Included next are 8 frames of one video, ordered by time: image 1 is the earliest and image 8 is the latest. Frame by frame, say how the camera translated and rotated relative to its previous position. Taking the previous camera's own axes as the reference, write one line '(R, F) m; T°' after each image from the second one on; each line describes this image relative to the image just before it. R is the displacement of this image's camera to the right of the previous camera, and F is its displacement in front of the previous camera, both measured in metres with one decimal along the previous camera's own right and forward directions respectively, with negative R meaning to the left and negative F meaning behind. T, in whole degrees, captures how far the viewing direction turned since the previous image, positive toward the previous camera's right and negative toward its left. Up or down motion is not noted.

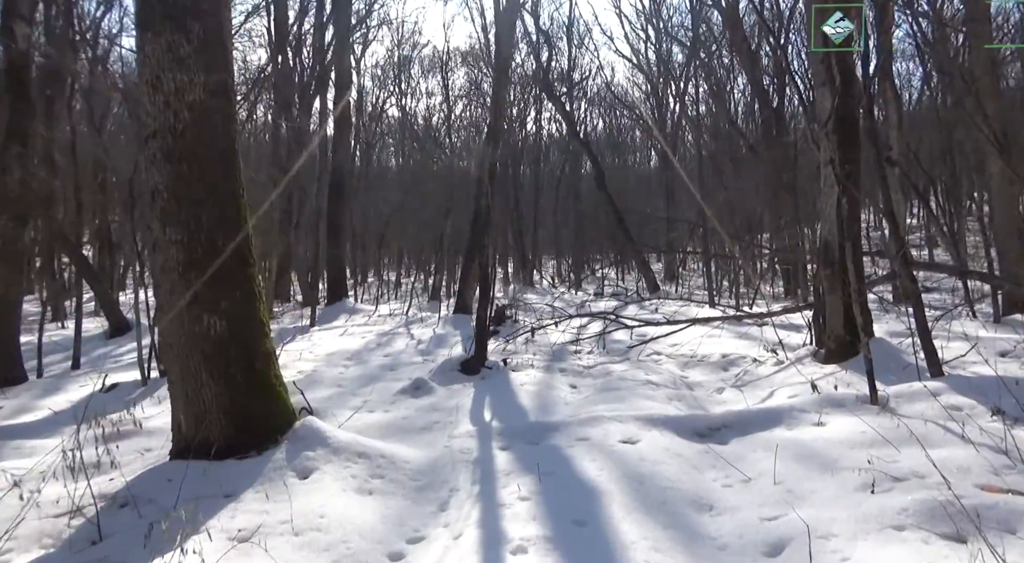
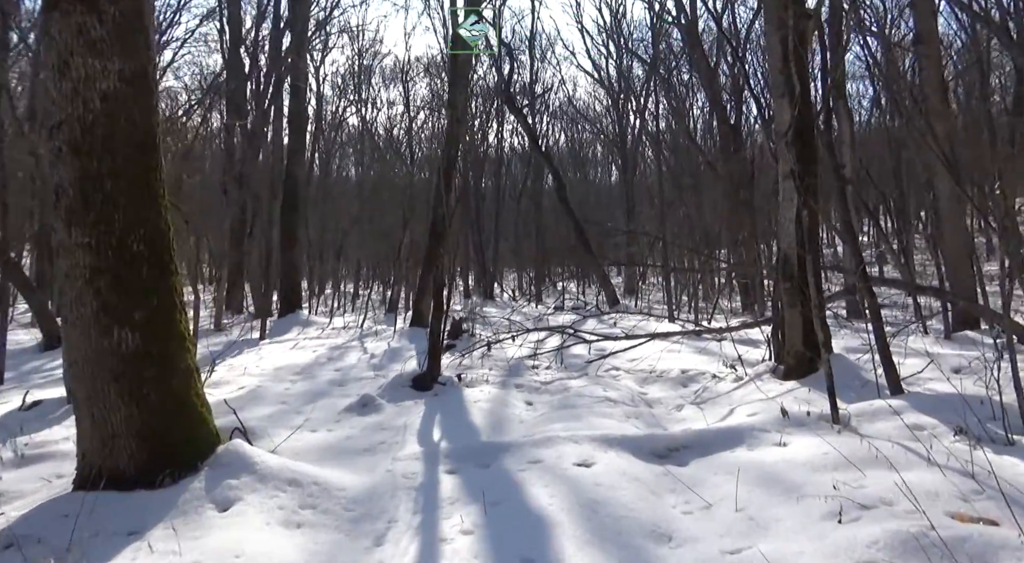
(+0.1, +0.2) m; +3°
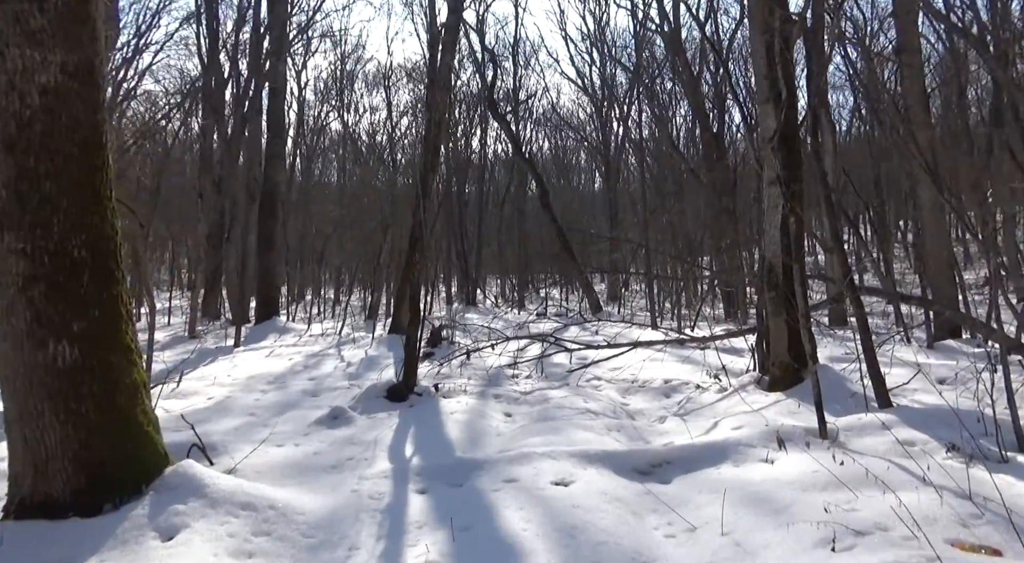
(0.0, +0.2) m; +1°
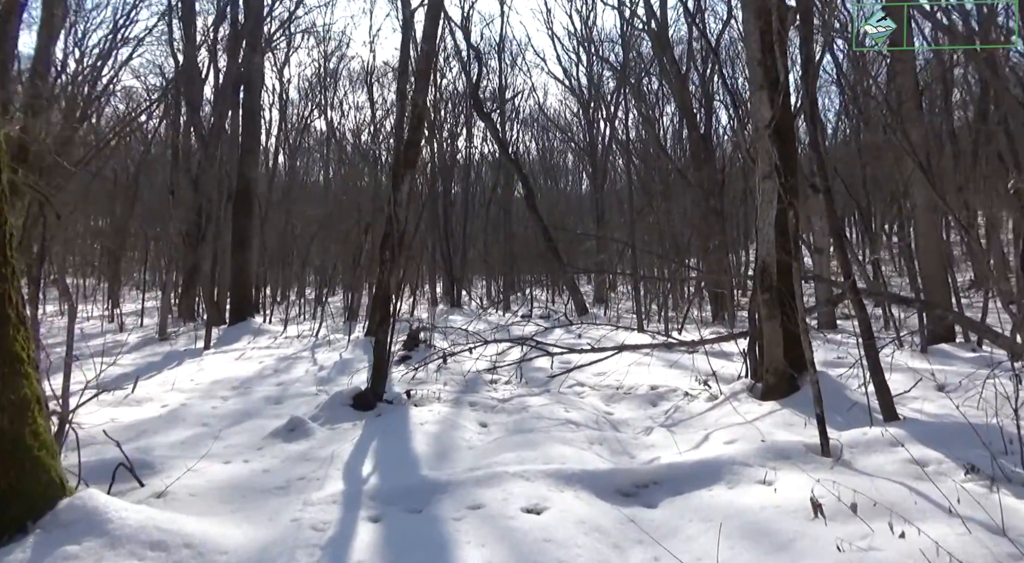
(+0.1, +0.4) m; +1°
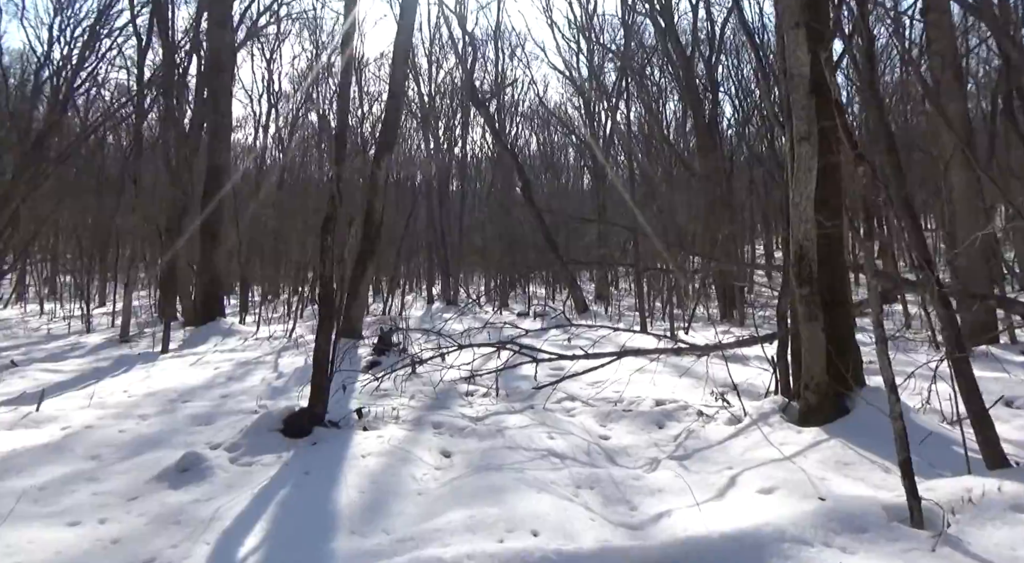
(+0.2, +1.0) m; 0°
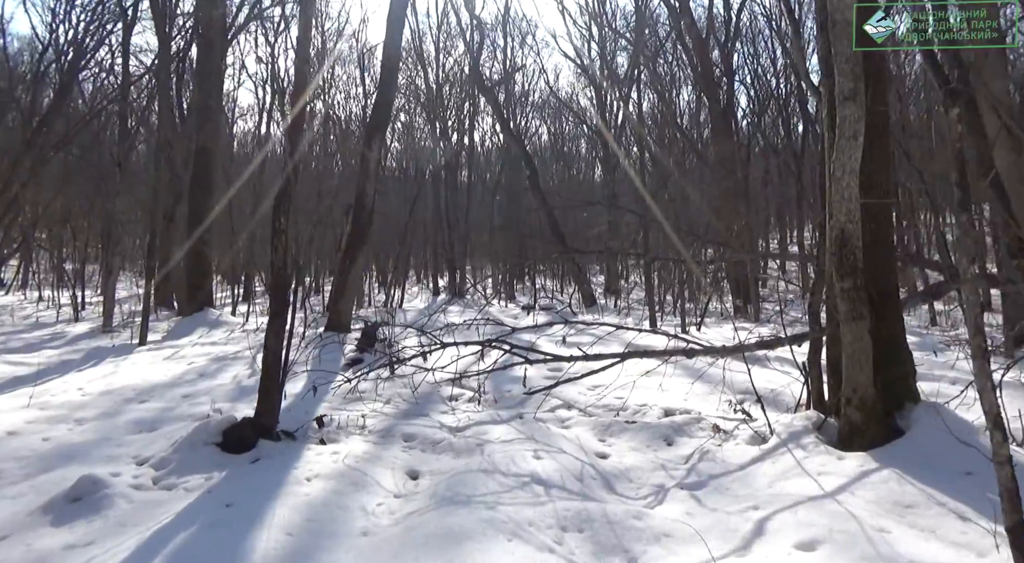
(+0.1, +0.6) m; -1°
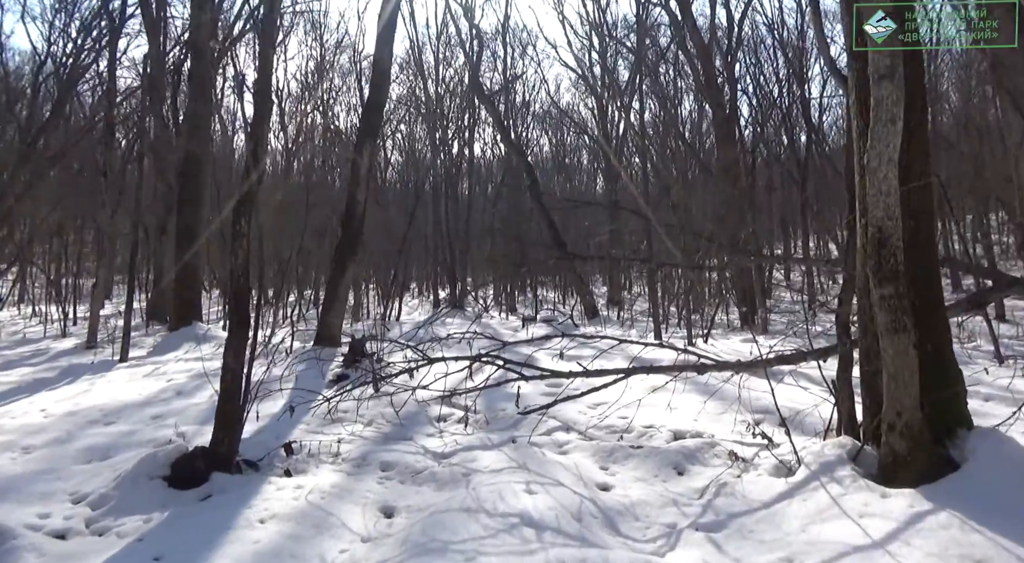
(+0.1, +0.4) m; 0°
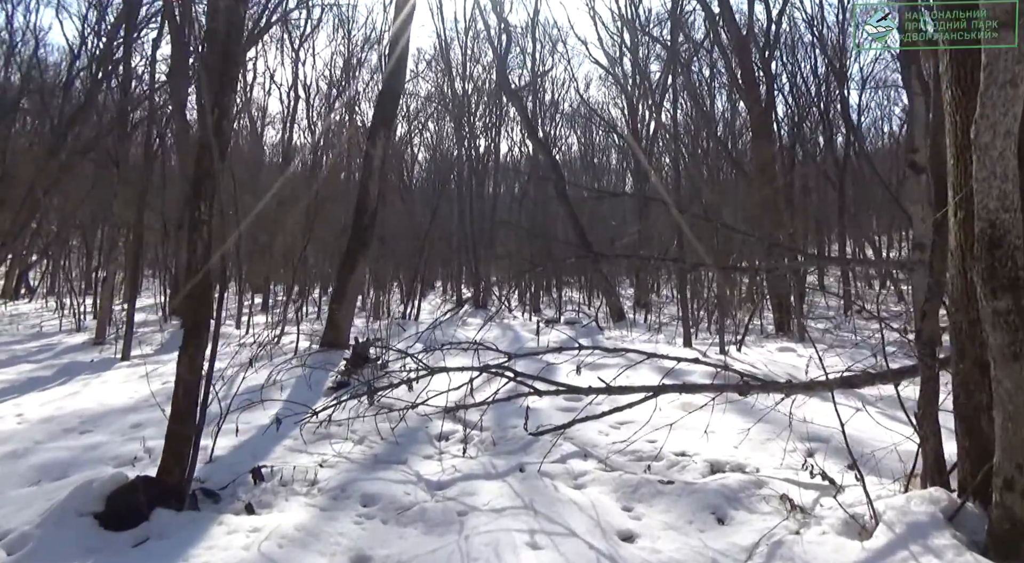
(+0.1, +0.6) m; -2°
